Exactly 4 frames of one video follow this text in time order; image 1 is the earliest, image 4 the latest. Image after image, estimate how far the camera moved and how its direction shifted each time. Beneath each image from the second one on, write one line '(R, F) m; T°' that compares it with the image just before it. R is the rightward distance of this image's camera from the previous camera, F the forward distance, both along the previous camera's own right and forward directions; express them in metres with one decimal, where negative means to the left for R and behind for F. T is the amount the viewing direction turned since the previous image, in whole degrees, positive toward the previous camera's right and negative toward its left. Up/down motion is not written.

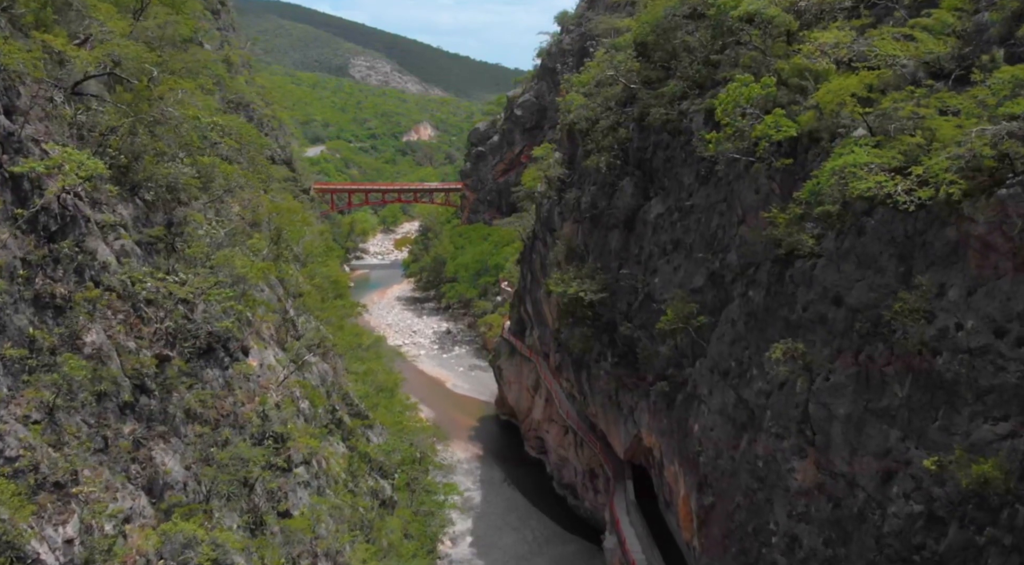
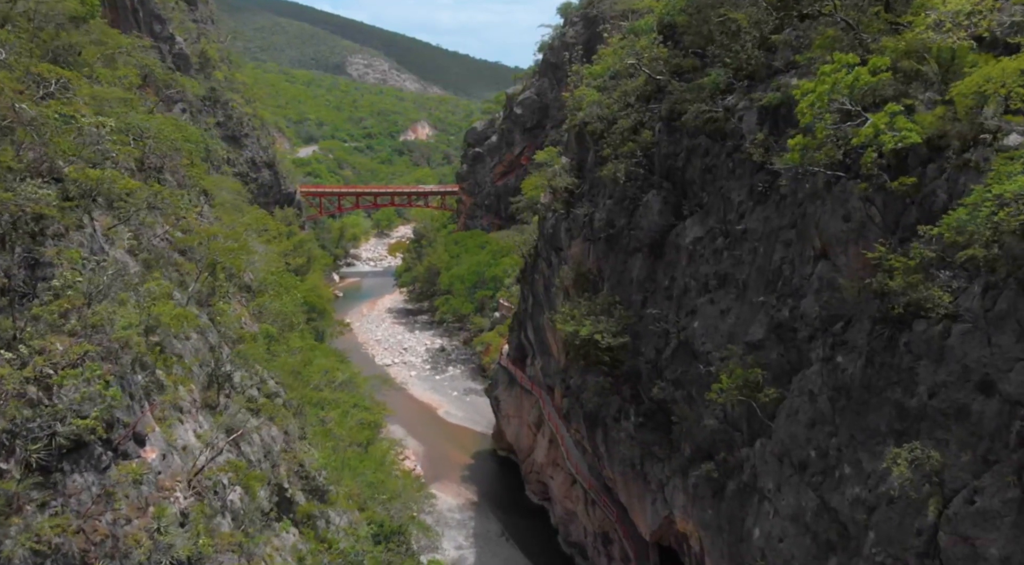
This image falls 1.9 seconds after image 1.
(0.0, +4.3) m; 0°
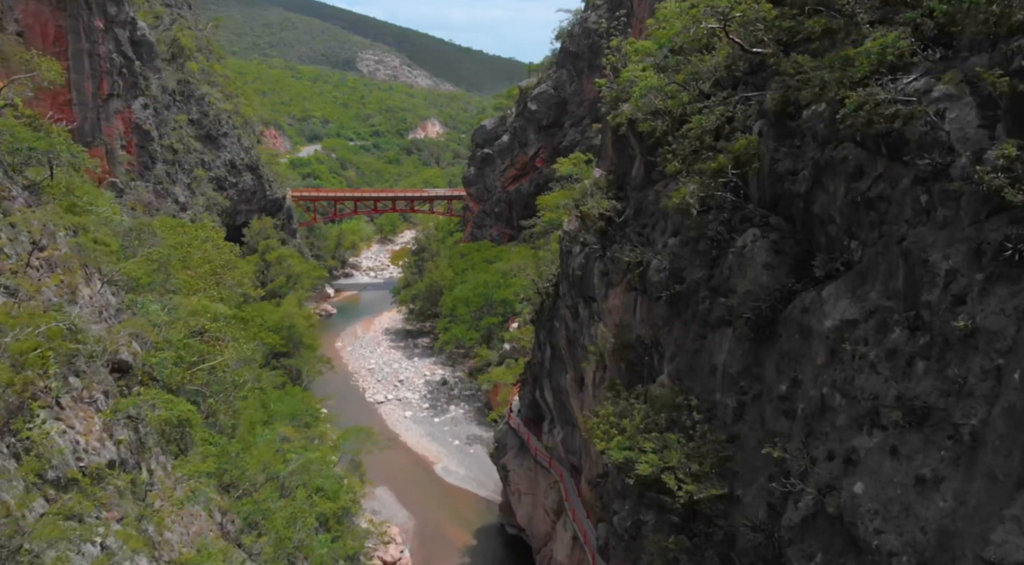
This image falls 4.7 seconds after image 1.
(0.0, +6.6) m; -1°
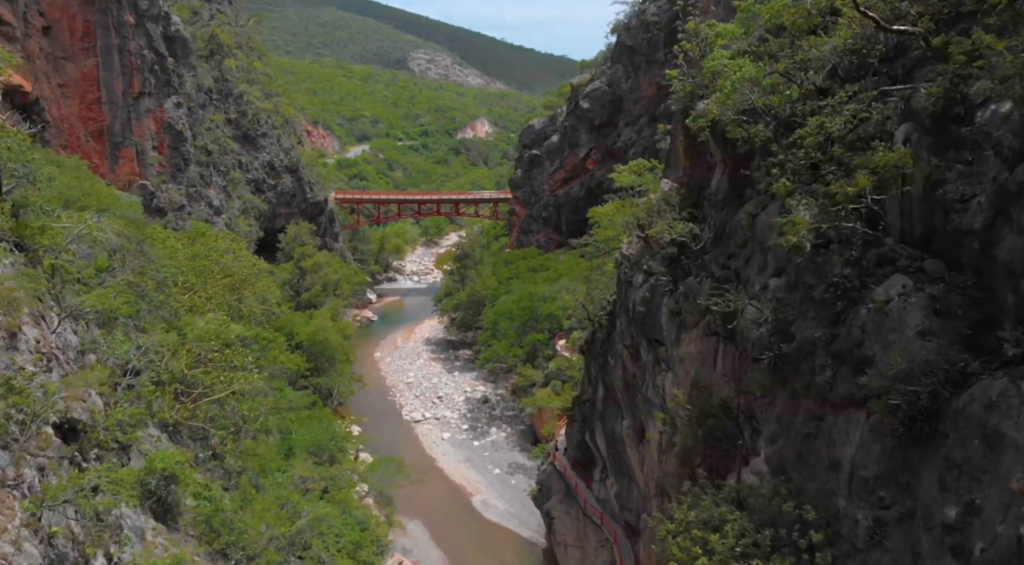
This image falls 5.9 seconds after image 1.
(0.0, +2.9) m; -4°
